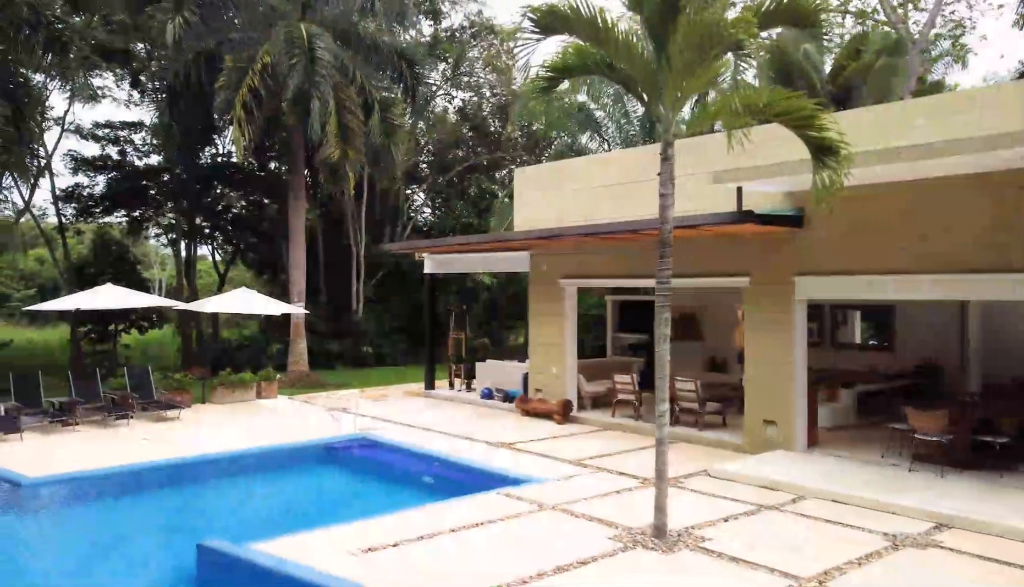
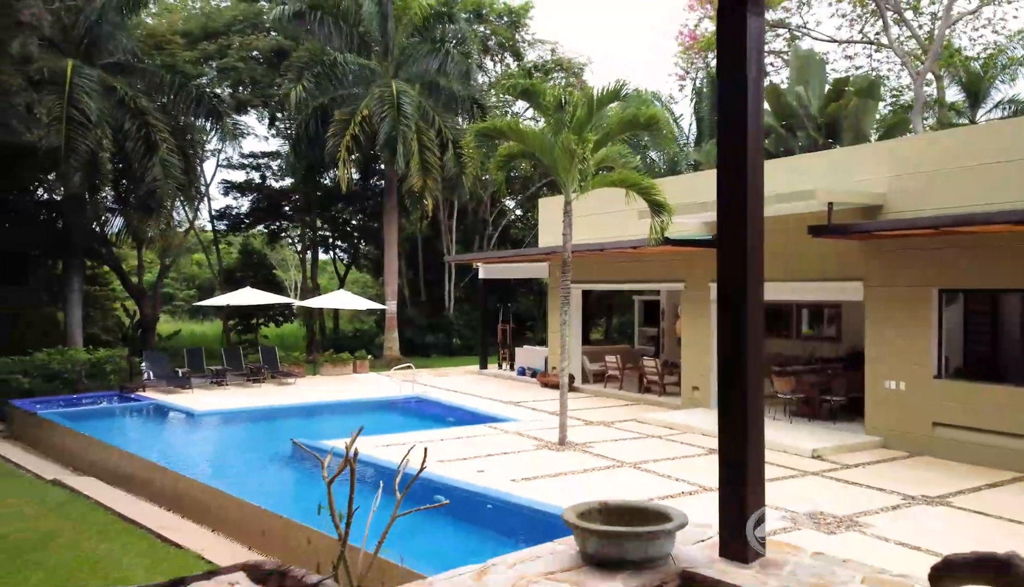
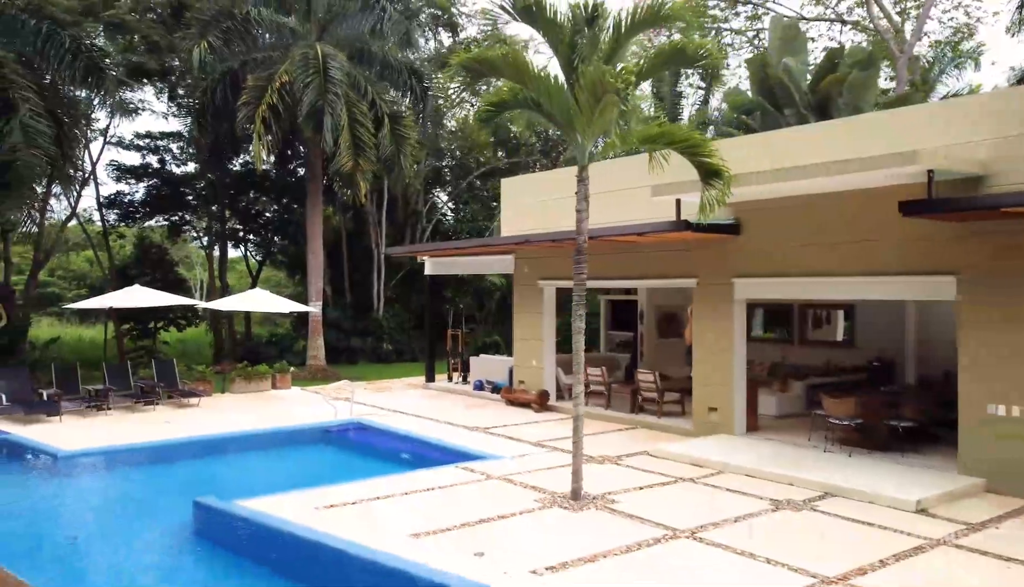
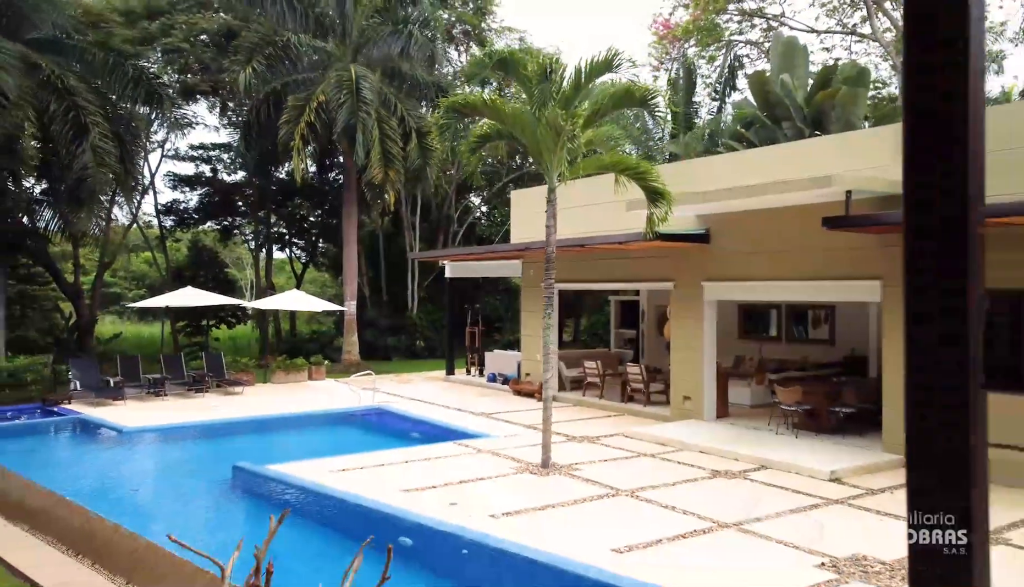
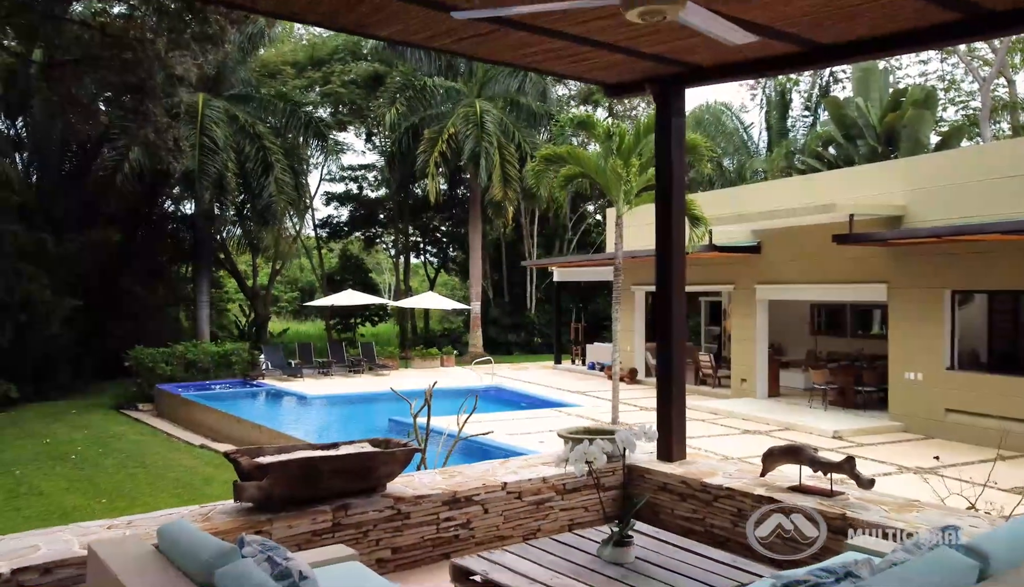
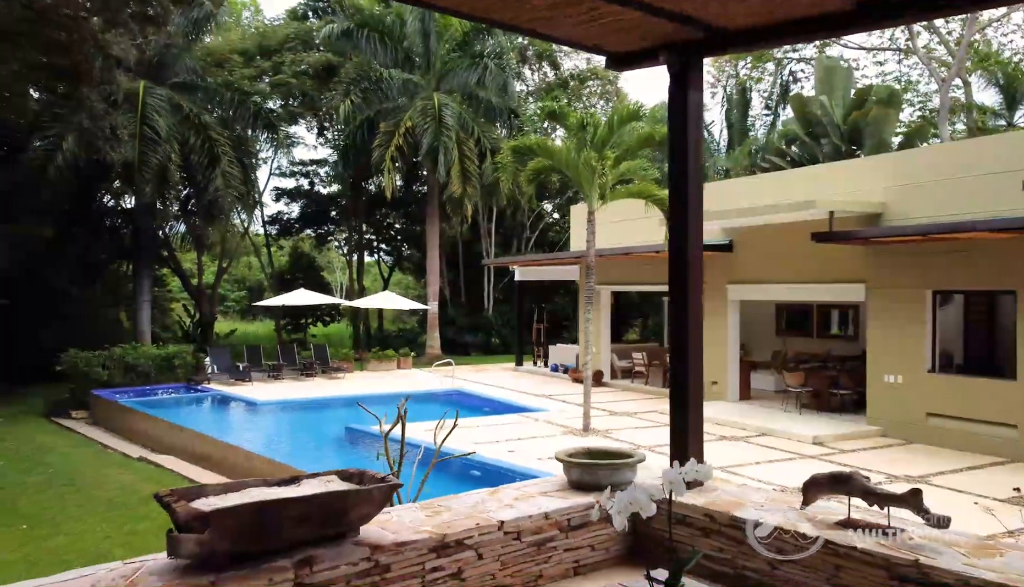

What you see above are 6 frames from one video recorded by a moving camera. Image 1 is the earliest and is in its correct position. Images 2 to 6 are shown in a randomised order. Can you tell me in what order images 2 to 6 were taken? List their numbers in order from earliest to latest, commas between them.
3, 4, 2, 6, 5
